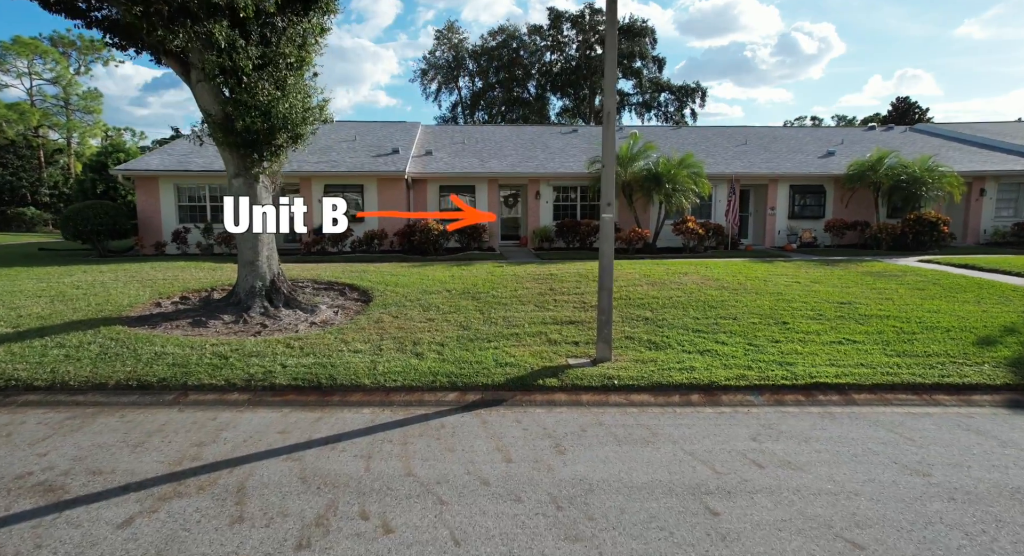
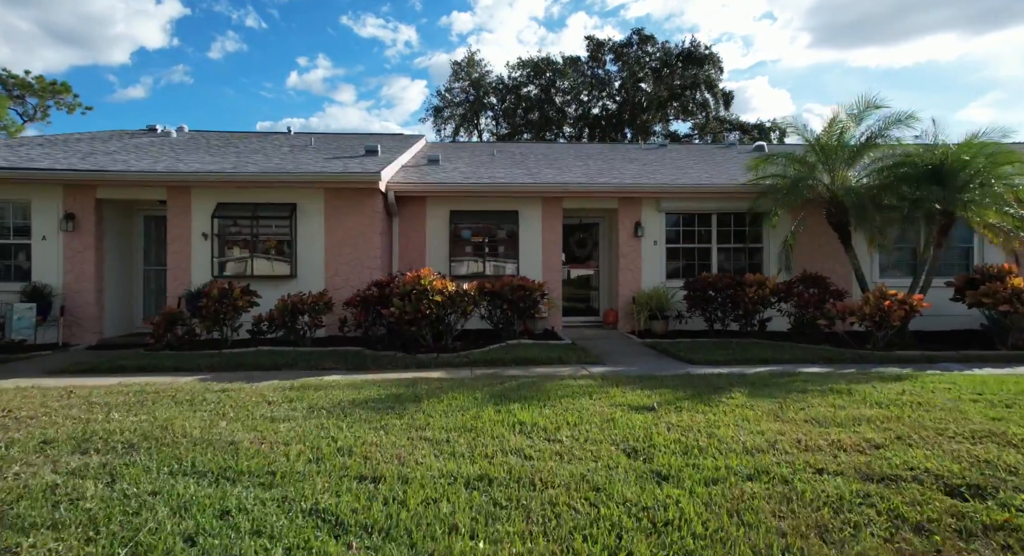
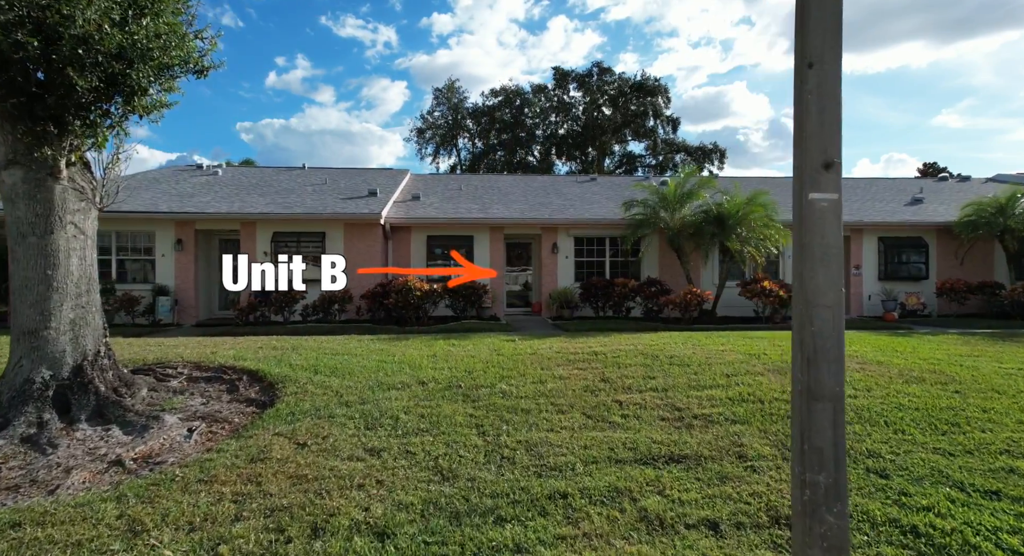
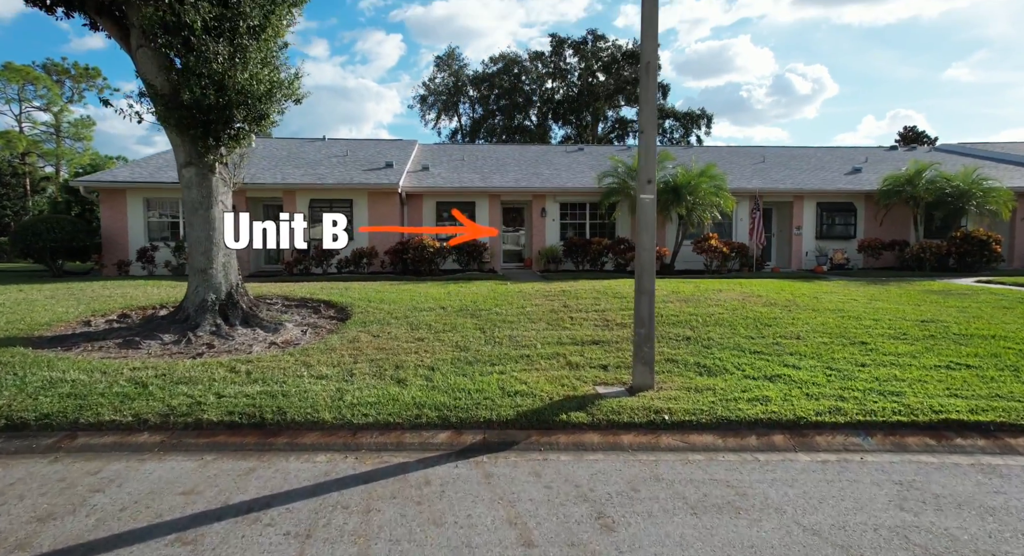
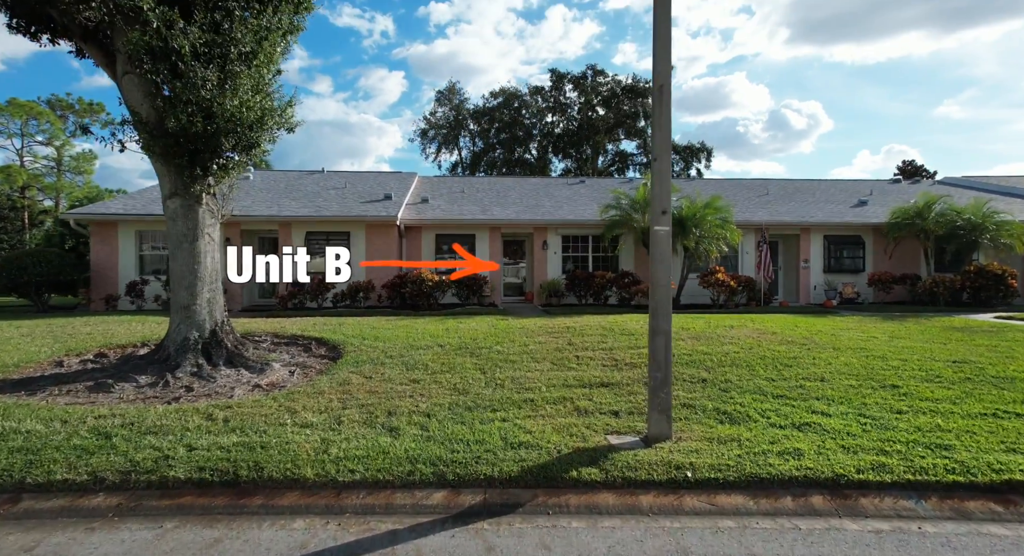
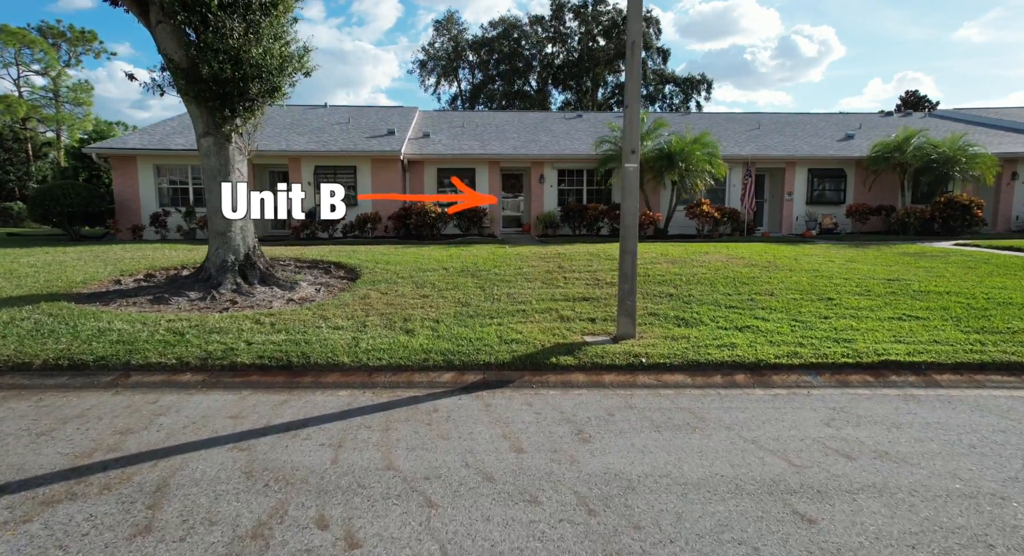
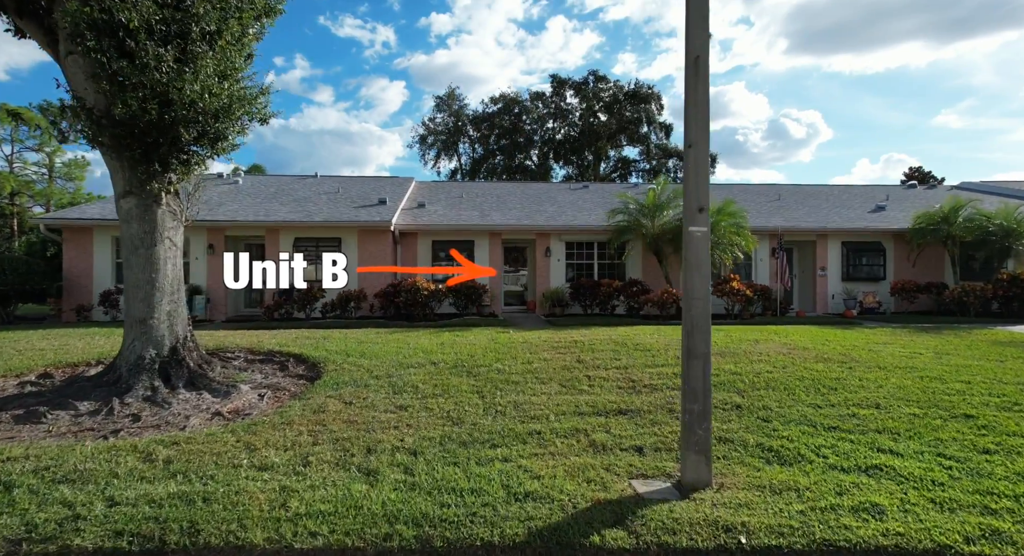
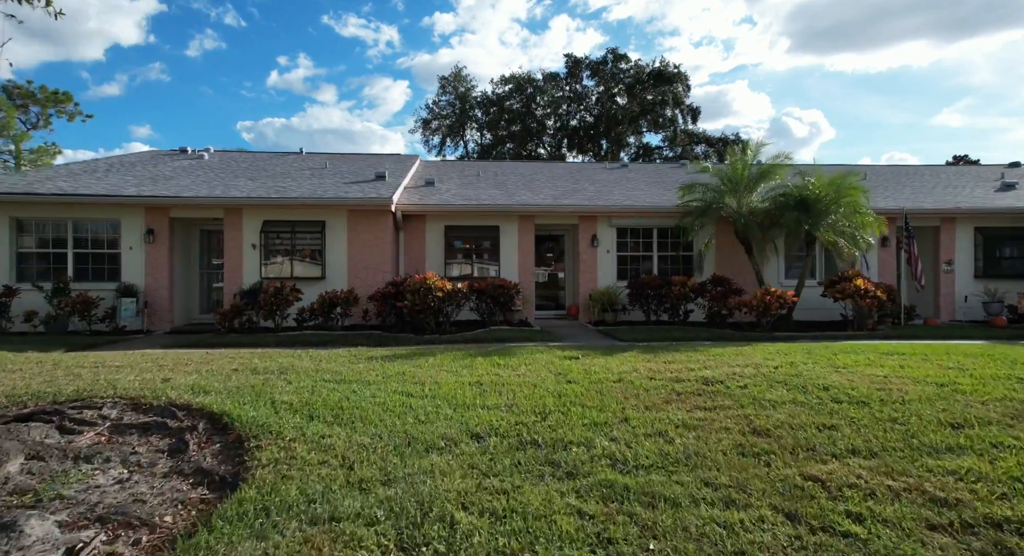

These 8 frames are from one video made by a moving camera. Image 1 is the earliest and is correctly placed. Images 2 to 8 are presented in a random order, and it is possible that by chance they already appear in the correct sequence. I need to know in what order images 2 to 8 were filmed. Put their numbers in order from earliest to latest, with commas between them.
6, 4, 5, 7, 3, 8, 2
